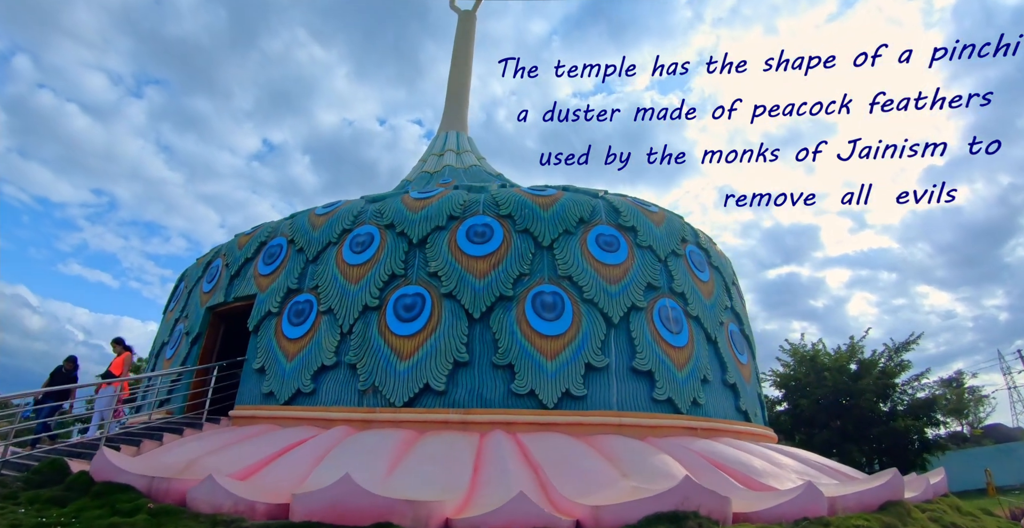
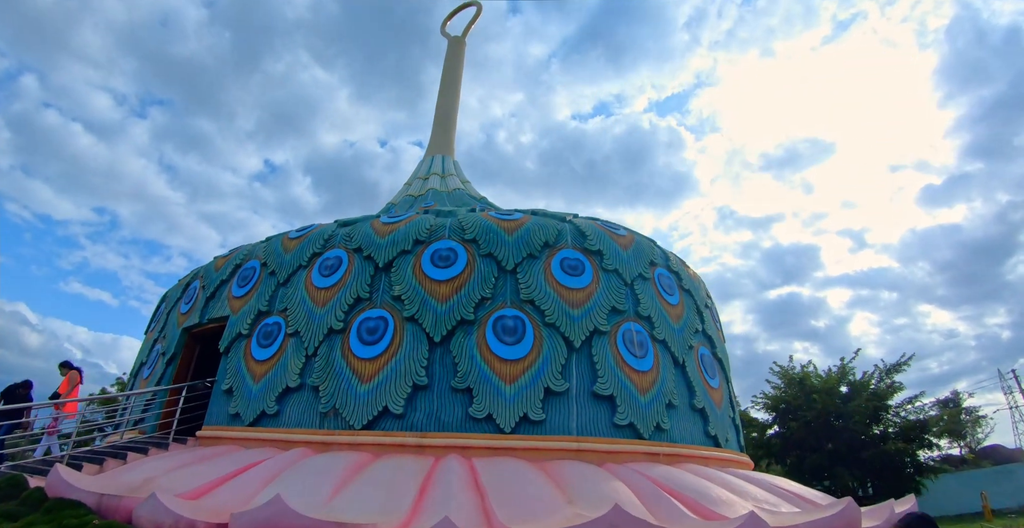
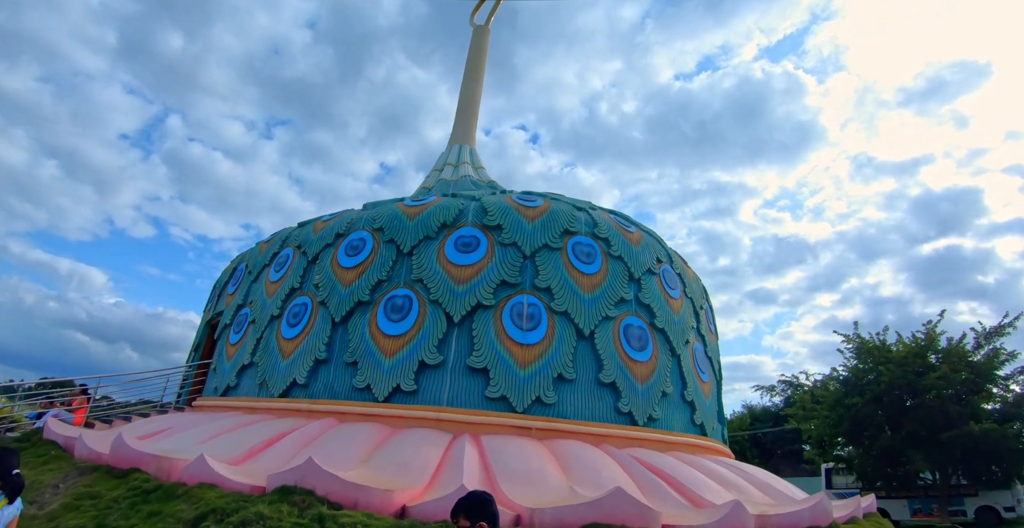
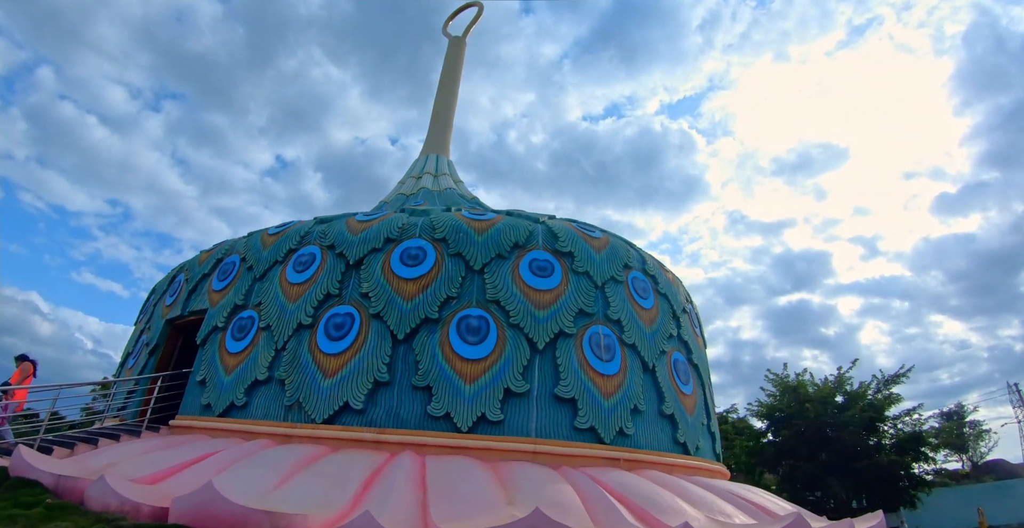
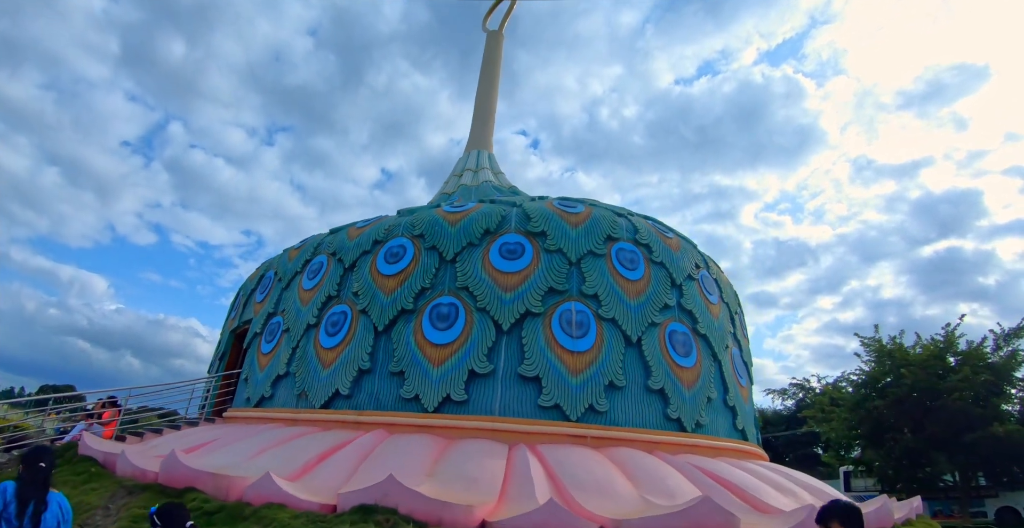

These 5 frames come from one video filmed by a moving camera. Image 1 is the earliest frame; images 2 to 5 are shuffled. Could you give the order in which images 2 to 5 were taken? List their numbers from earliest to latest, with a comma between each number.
2, 4, 5, 3
